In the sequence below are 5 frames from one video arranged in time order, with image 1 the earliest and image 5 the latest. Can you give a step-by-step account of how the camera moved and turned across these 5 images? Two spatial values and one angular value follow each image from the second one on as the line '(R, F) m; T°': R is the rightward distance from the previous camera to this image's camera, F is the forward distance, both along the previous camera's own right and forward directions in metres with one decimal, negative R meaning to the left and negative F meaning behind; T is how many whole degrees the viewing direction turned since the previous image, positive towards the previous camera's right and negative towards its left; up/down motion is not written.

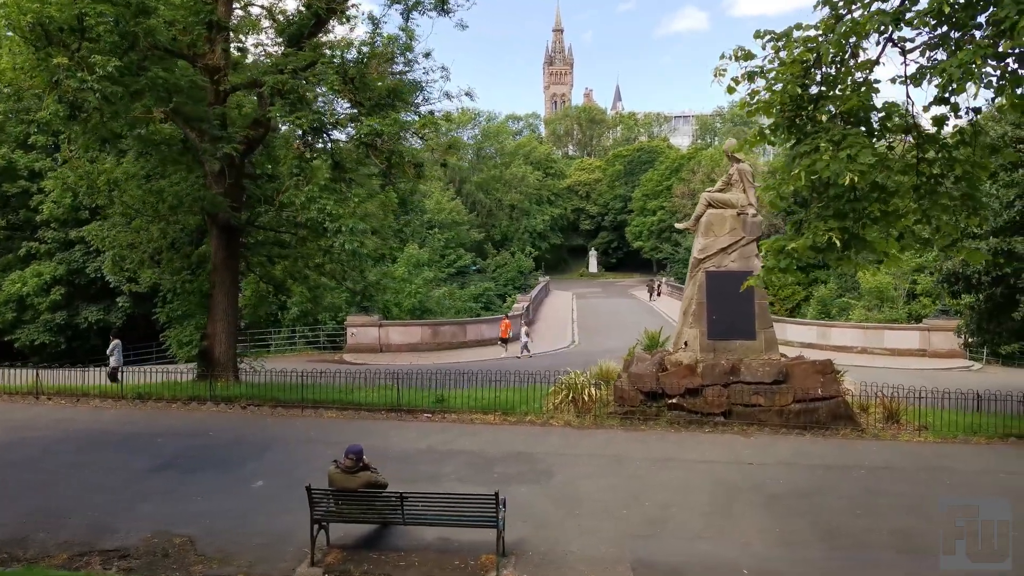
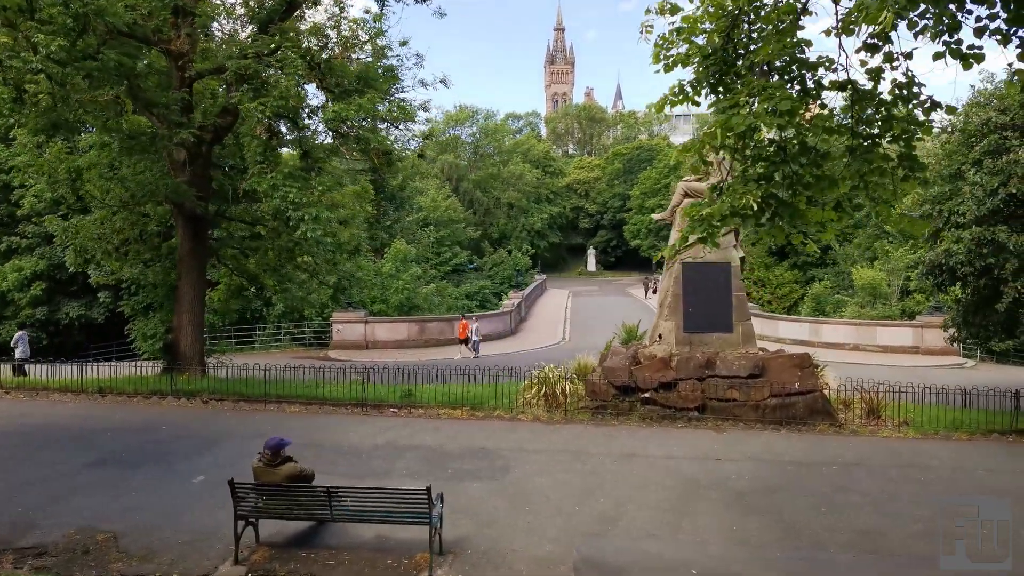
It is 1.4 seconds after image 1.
(+0.6, +0.4) m; 0°
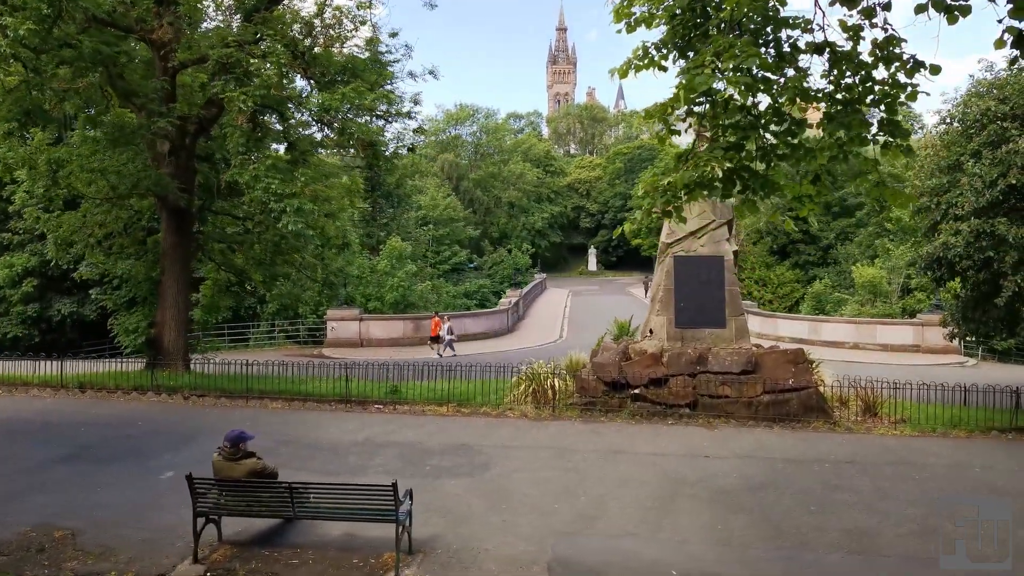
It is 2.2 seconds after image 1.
(+0.3, +0.3) m; 0°
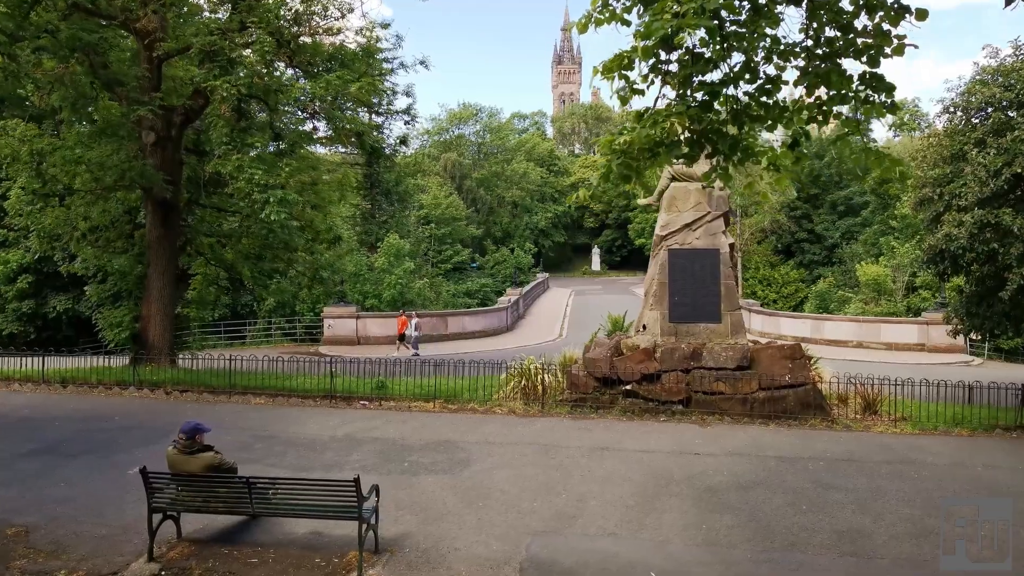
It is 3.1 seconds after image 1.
(+0.3, +0.3) m; 0°
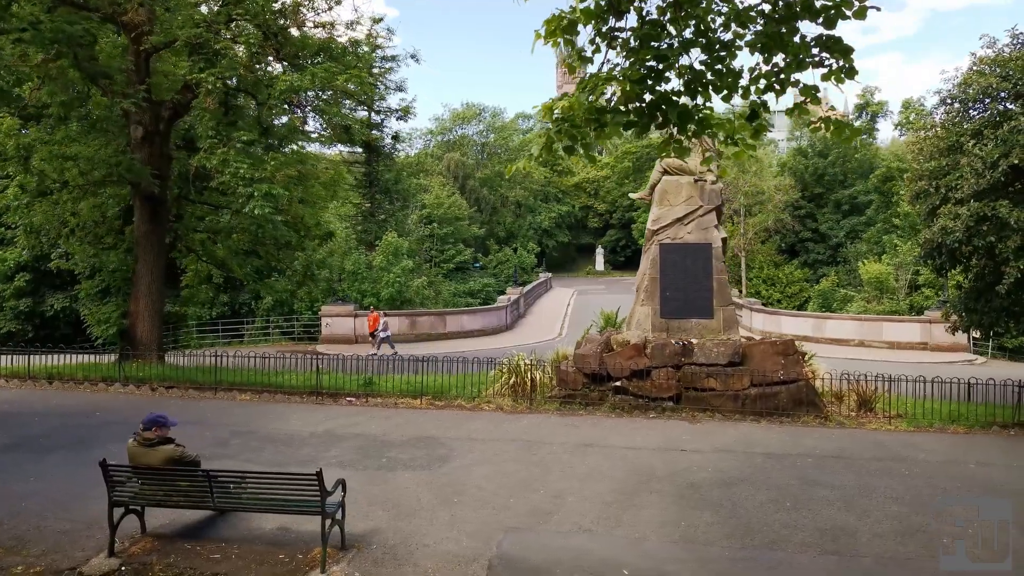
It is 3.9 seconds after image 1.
(+0.3, +0.2) m; 0°
